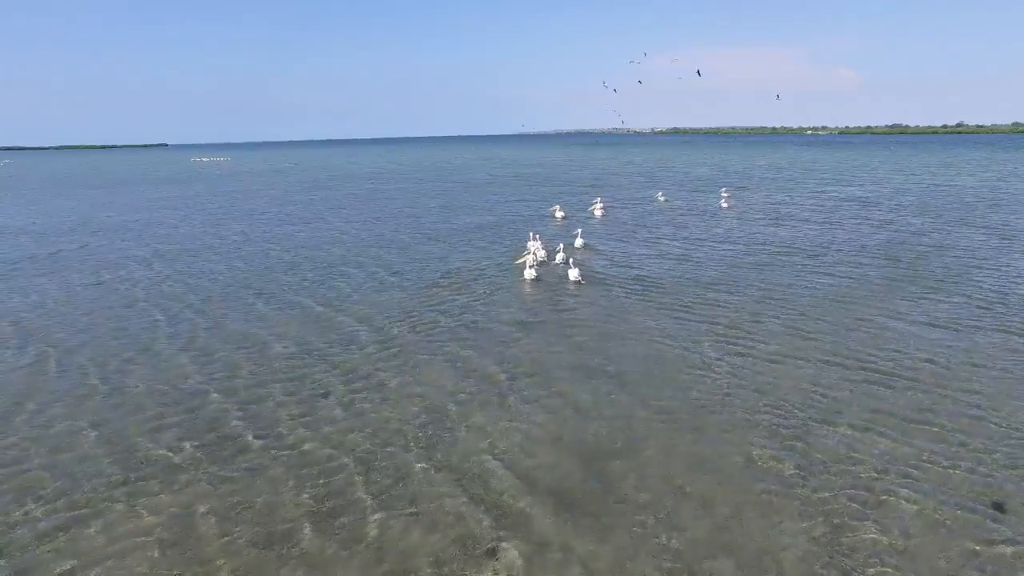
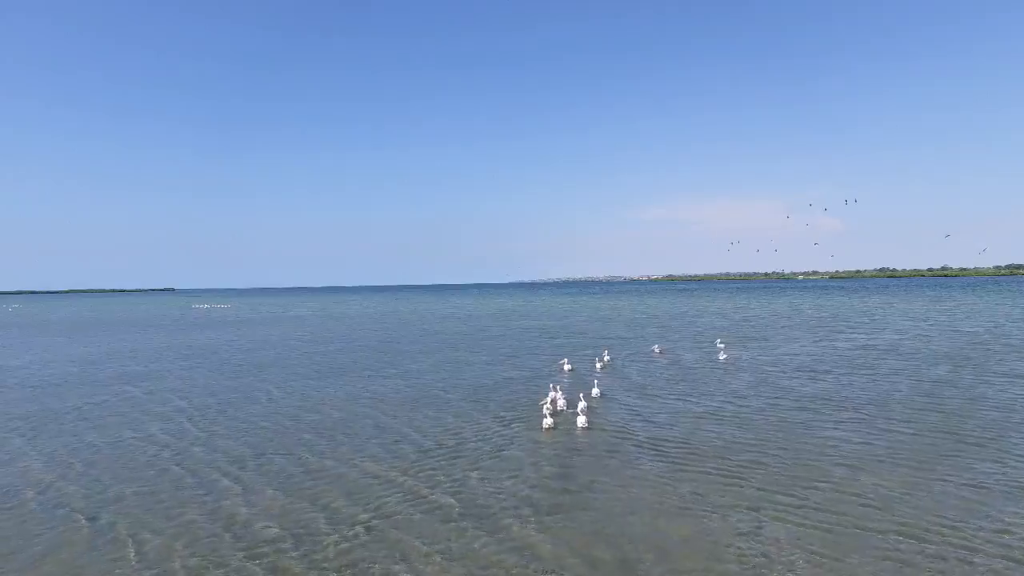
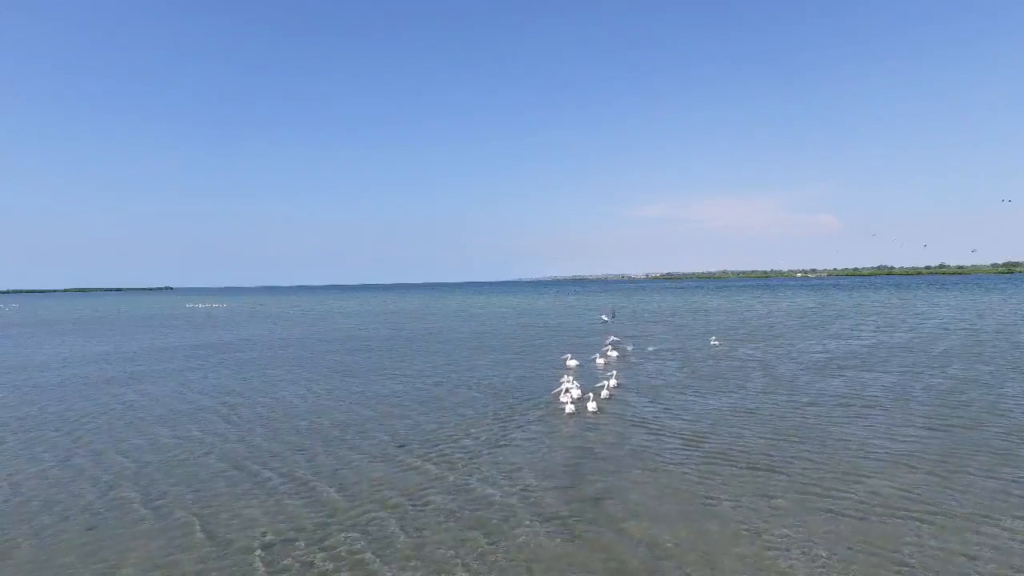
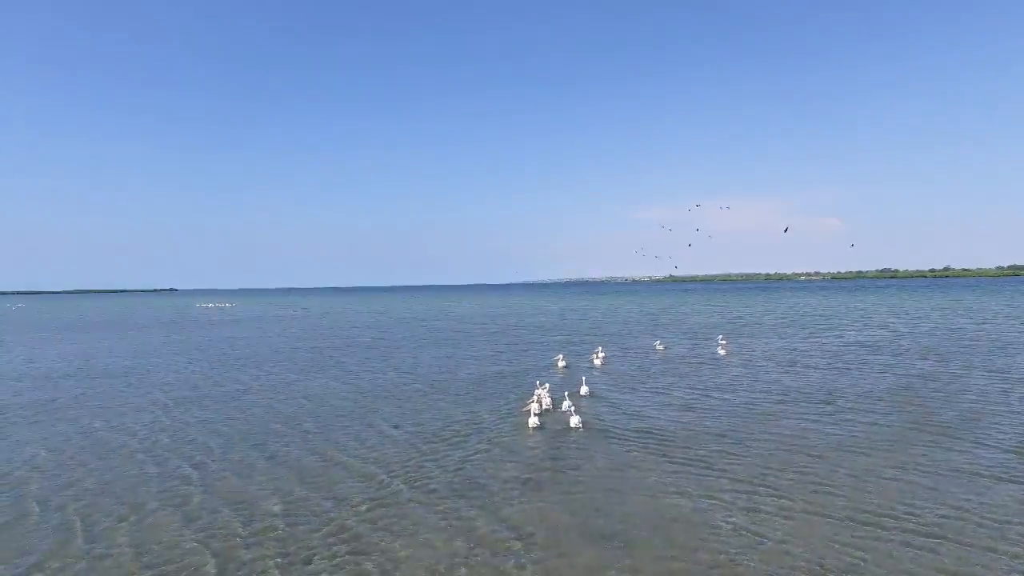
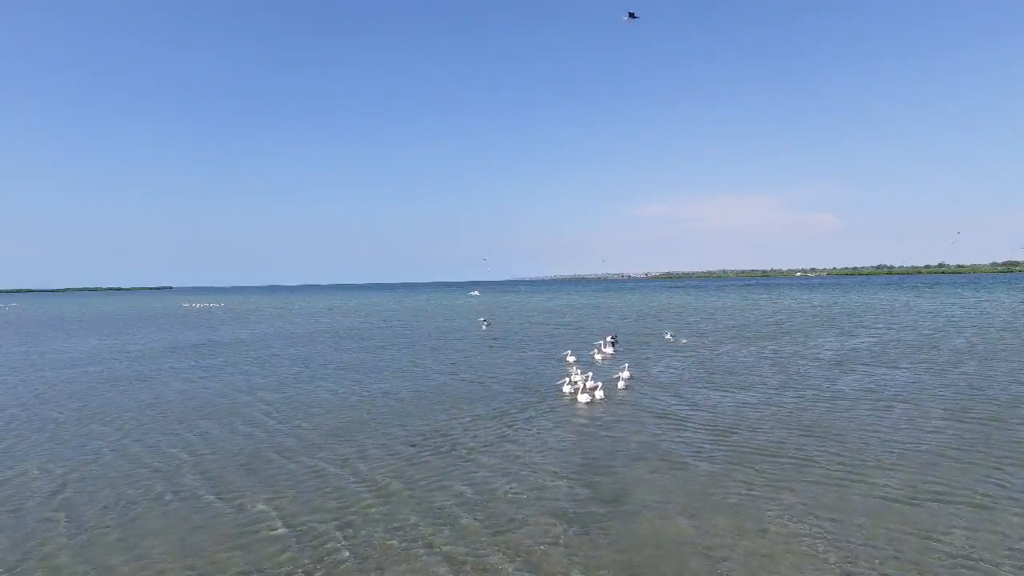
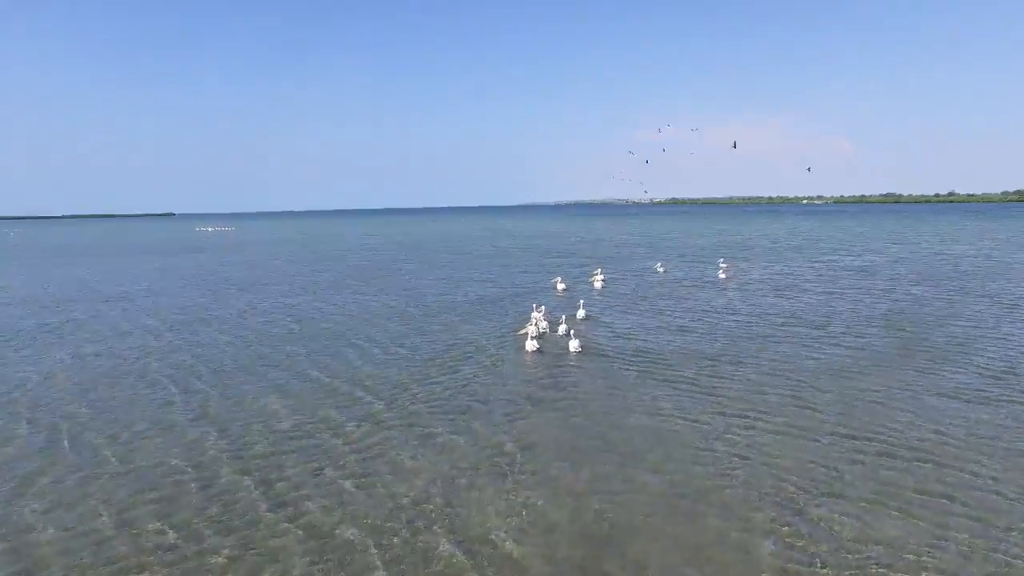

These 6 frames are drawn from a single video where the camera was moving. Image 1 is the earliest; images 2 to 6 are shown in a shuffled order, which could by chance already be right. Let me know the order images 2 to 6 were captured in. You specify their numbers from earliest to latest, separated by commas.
6, 4, 2, 3, 5
